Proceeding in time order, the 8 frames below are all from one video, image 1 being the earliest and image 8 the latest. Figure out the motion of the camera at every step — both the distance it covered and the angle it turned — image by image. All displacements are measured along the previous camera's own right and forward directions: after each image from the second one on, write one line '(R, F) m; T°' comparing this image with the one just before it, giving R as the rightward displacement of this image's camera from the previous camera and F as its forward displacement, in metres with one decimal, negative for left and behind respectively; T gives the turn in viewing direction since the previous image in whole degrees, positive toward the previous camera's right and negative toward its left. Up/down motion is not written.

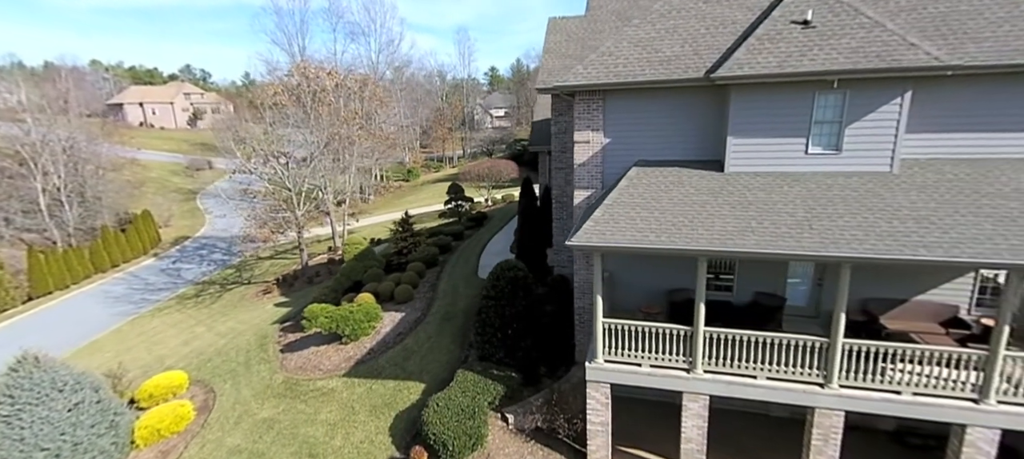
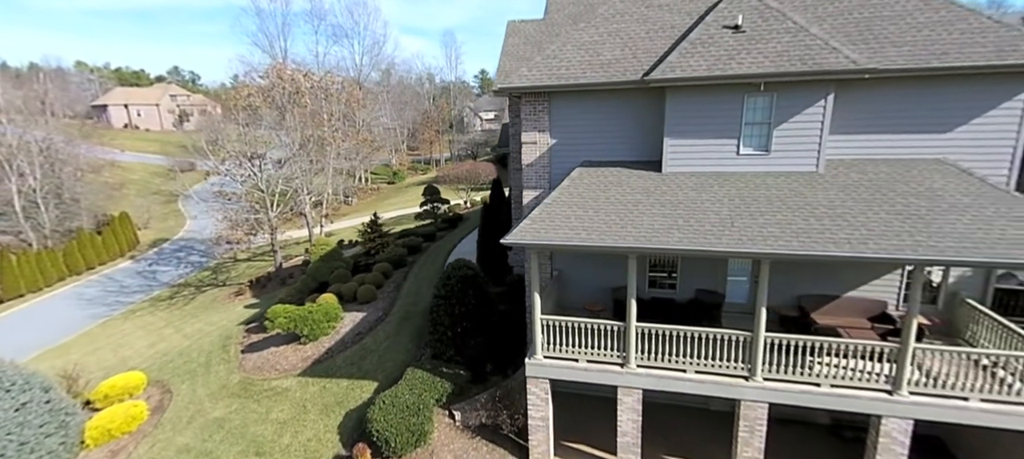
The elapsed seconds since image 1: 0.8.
(+1.3, -0.2) m; +1°
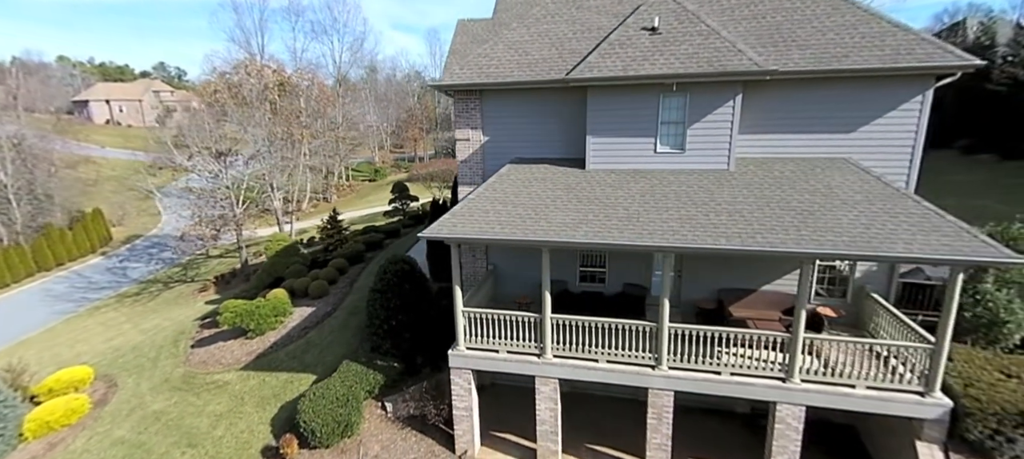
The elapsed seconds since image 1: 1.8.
(+1.7, -0.3) m; +1°
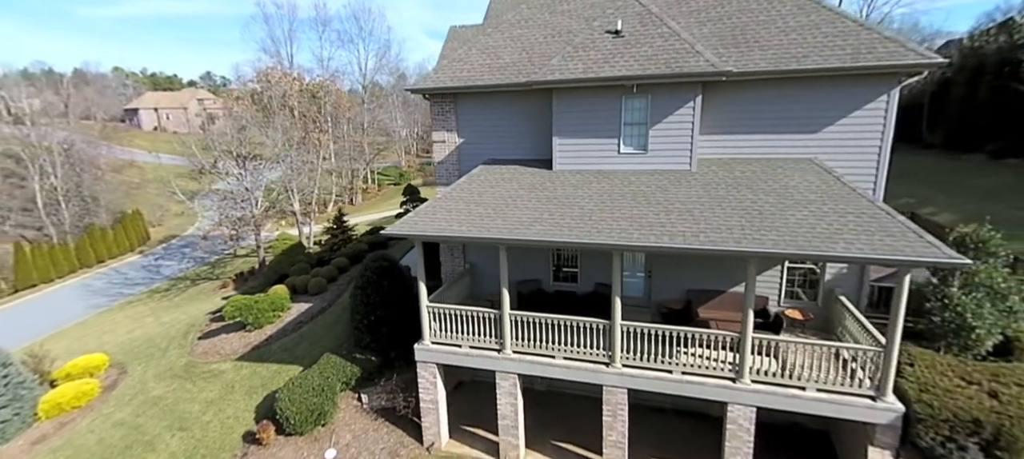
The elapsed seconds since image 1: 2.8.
(+1.7, -0.3) m; -4°
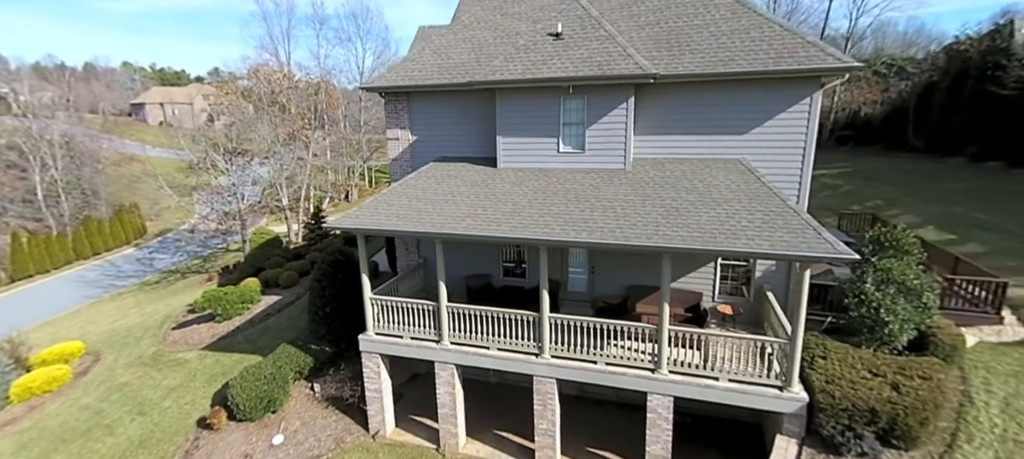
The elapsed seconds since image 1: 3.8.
(+1.7, -0.4) m; 0°
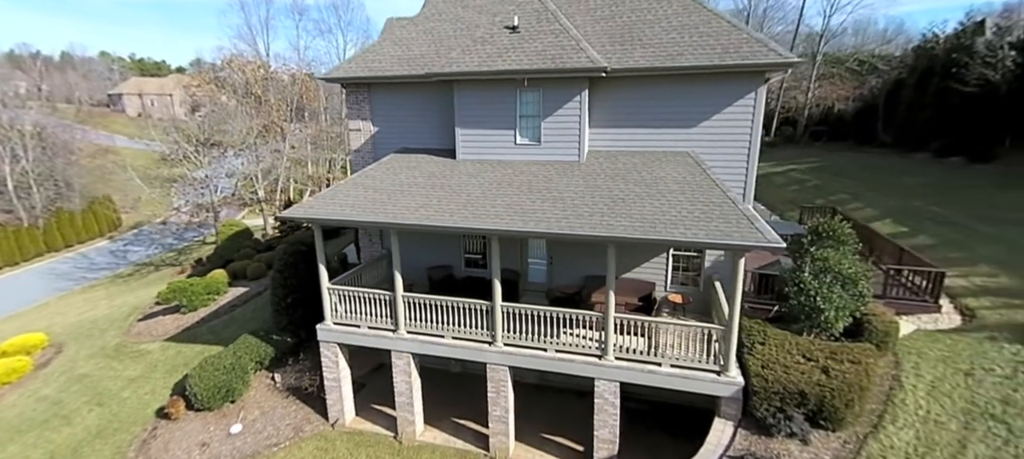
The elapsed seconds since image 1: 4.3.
(+0.9, -0.2) m; +2°
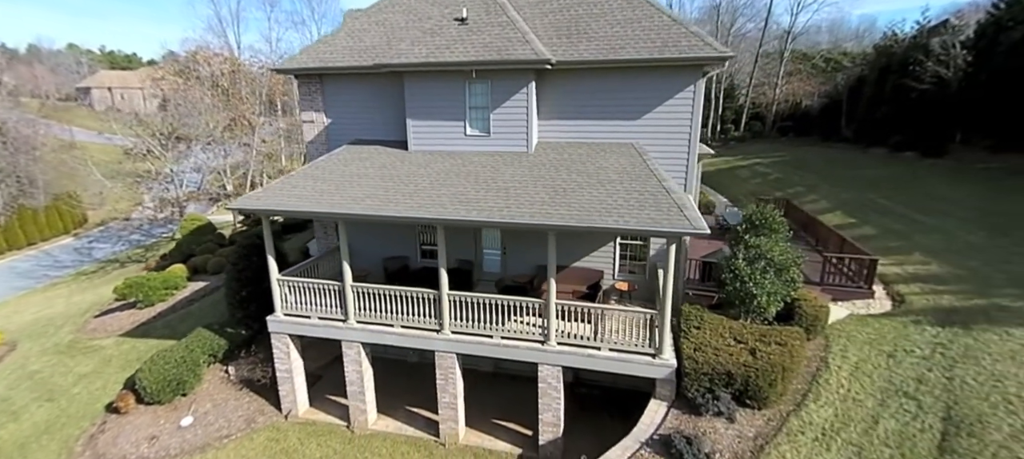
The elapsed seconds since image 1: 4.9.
(+0.9, -0.2) m; +2°
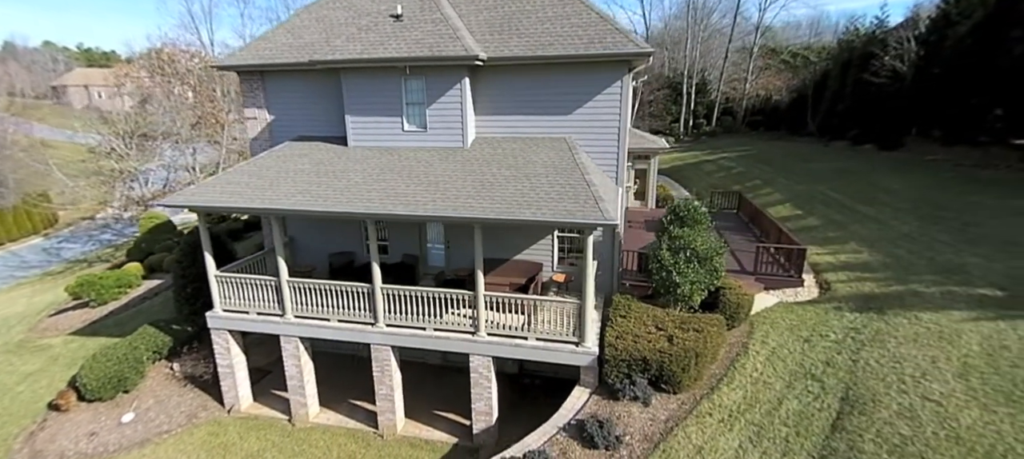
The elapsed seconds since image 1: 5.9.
(+1.5, -0.2) m; +1°
